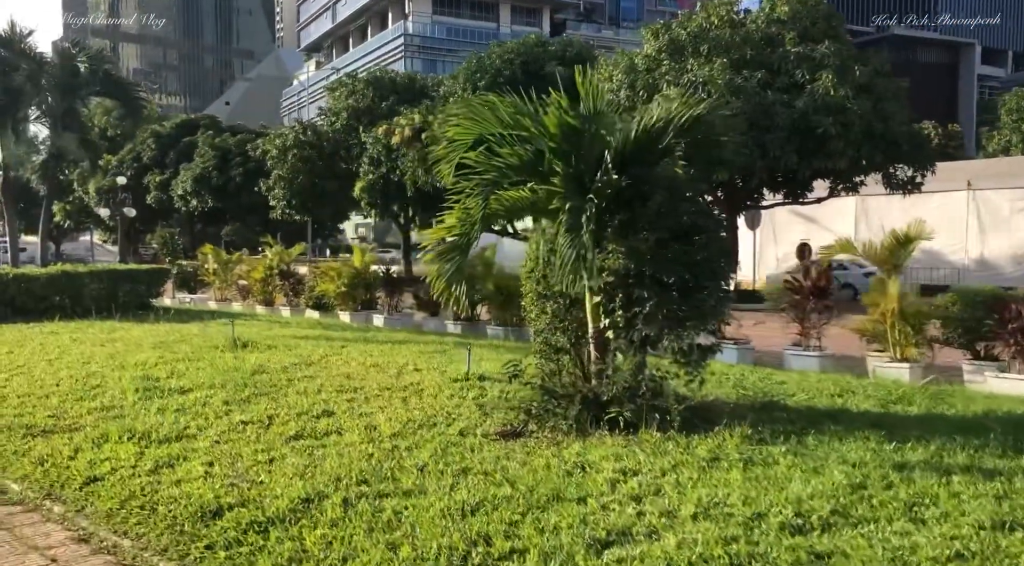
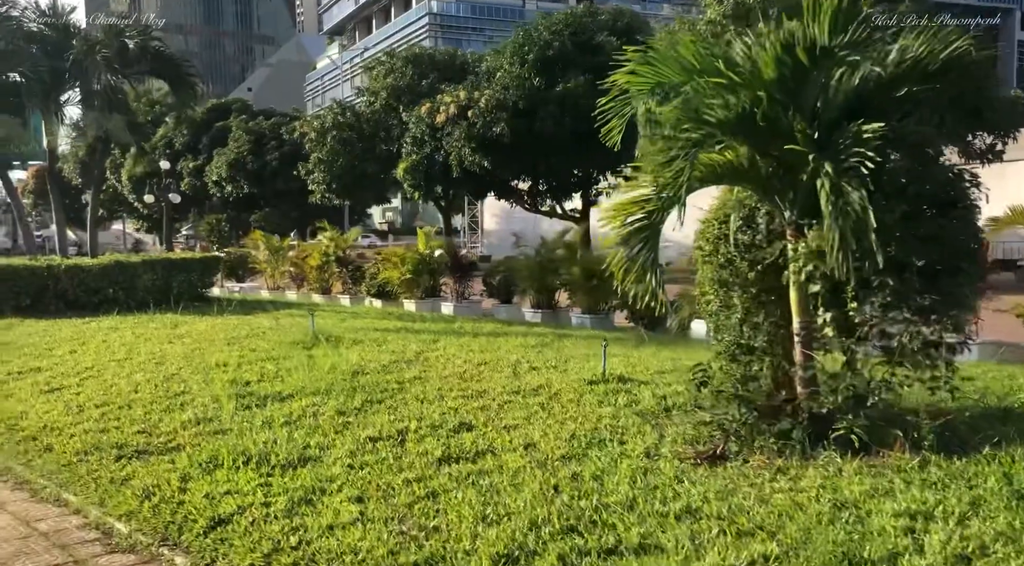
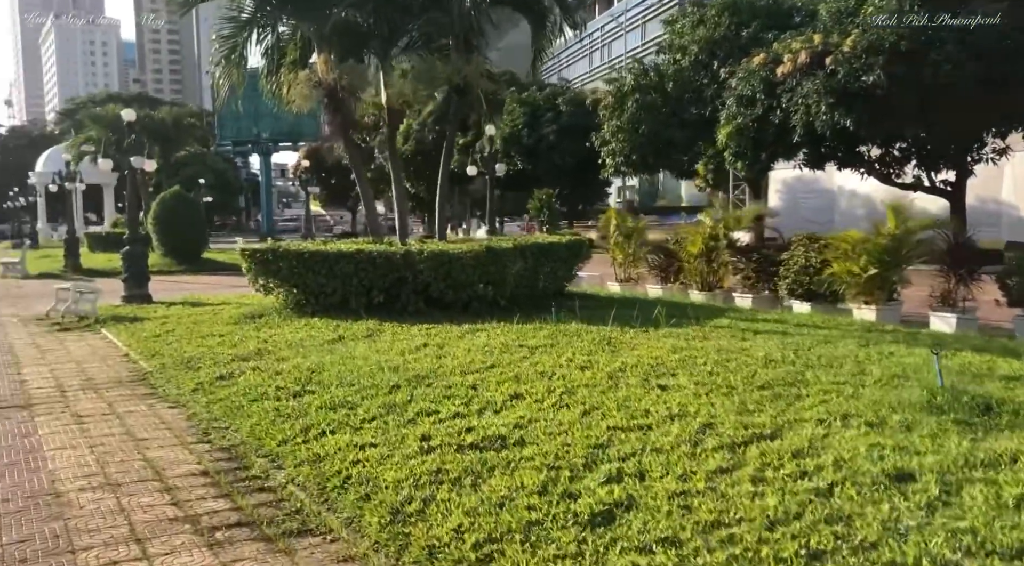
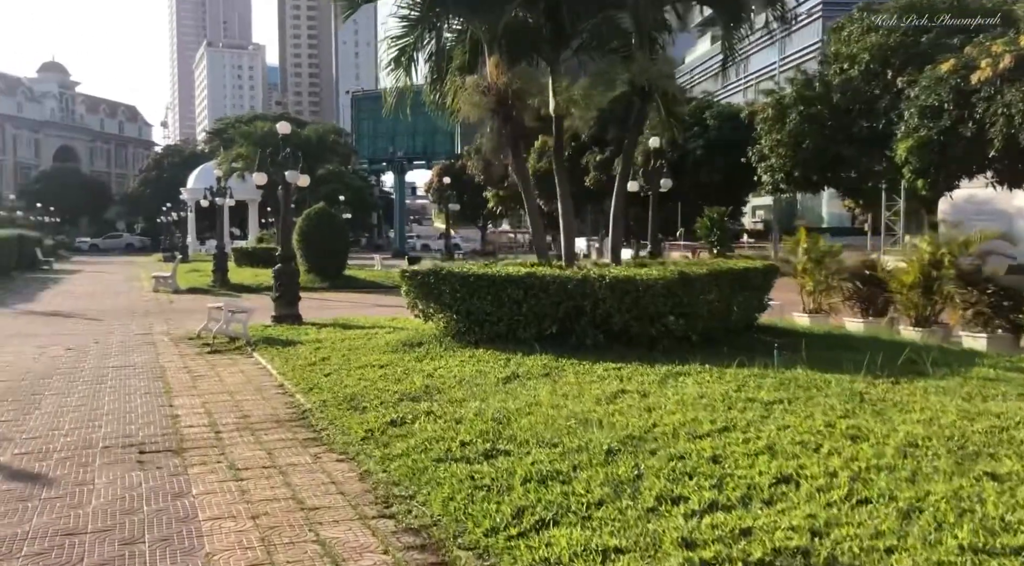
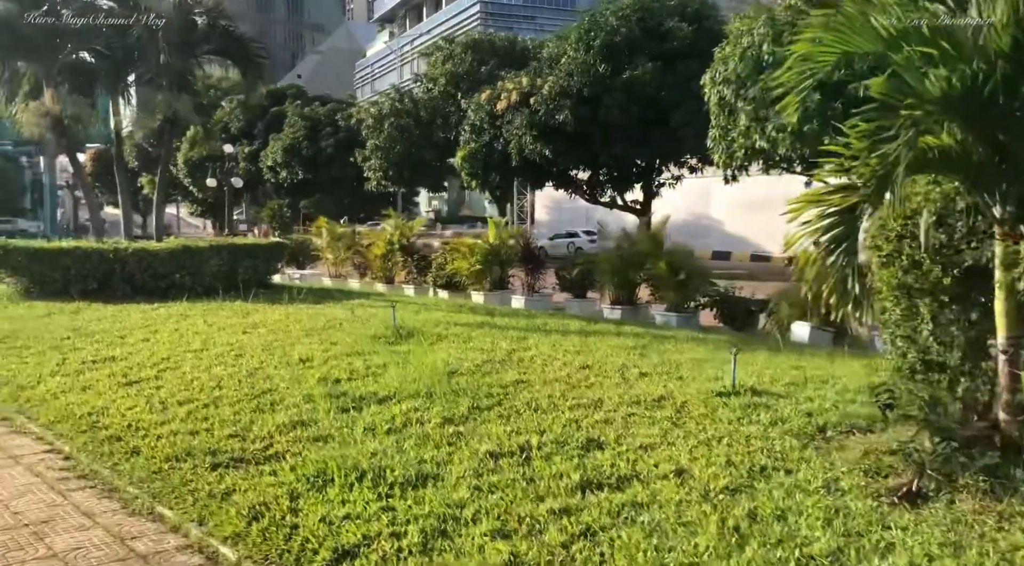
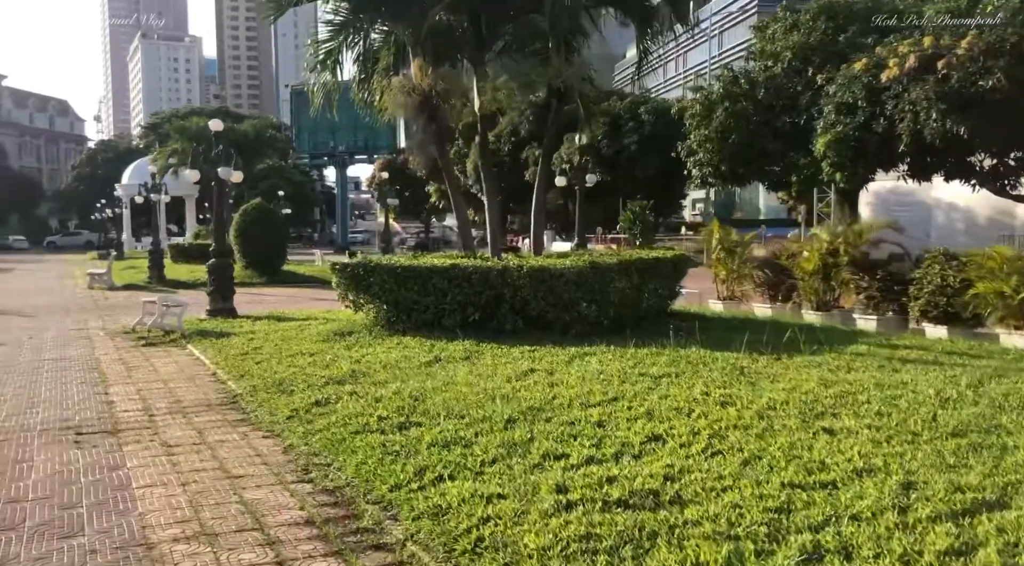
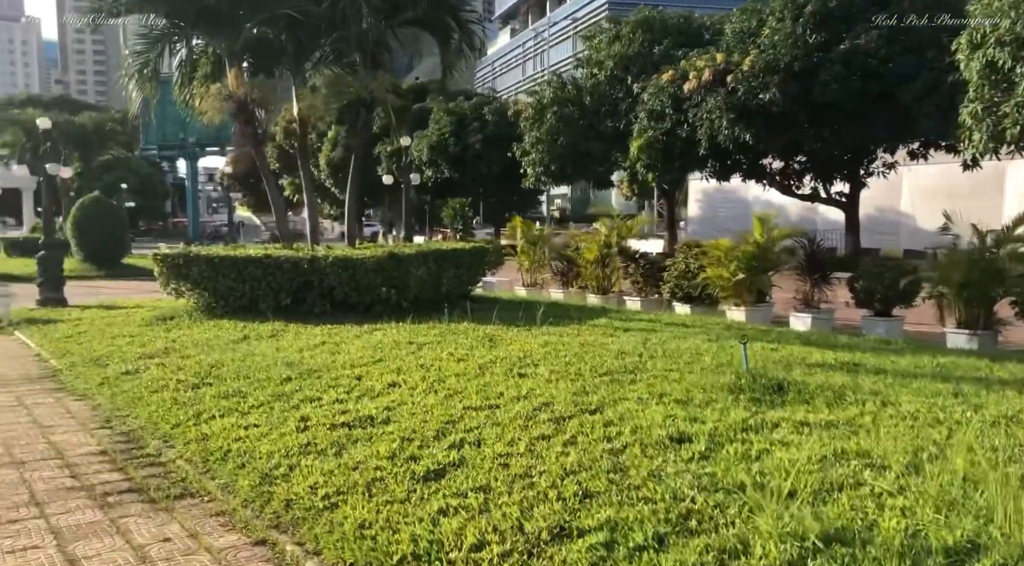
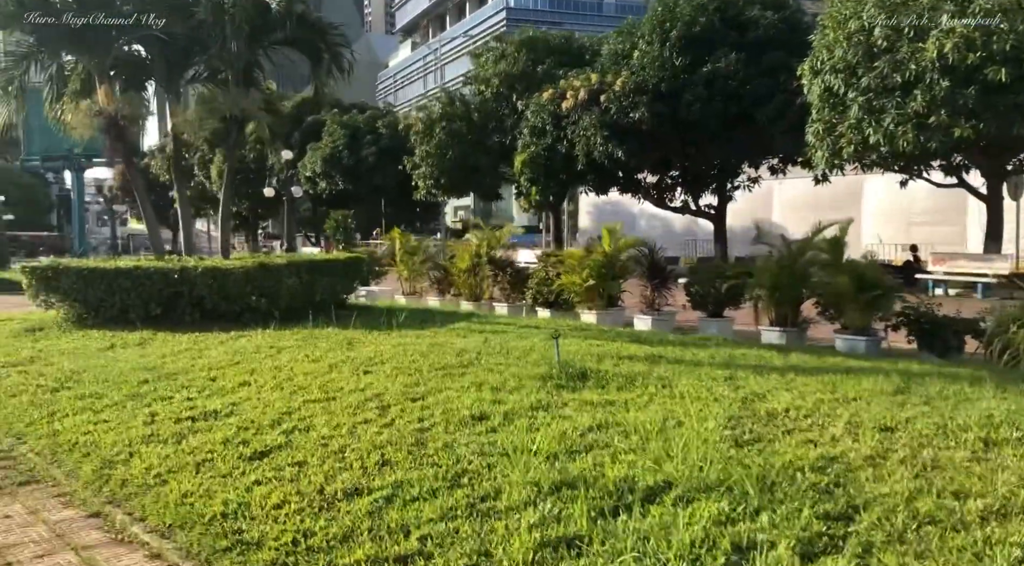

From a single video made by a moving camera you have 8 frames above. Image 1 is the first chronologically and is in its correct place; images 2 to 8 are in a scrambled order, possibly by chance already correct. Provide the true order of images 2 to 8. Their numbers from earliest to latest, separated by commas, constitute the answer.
2, 5, 8, 7, 3, 6, 4
